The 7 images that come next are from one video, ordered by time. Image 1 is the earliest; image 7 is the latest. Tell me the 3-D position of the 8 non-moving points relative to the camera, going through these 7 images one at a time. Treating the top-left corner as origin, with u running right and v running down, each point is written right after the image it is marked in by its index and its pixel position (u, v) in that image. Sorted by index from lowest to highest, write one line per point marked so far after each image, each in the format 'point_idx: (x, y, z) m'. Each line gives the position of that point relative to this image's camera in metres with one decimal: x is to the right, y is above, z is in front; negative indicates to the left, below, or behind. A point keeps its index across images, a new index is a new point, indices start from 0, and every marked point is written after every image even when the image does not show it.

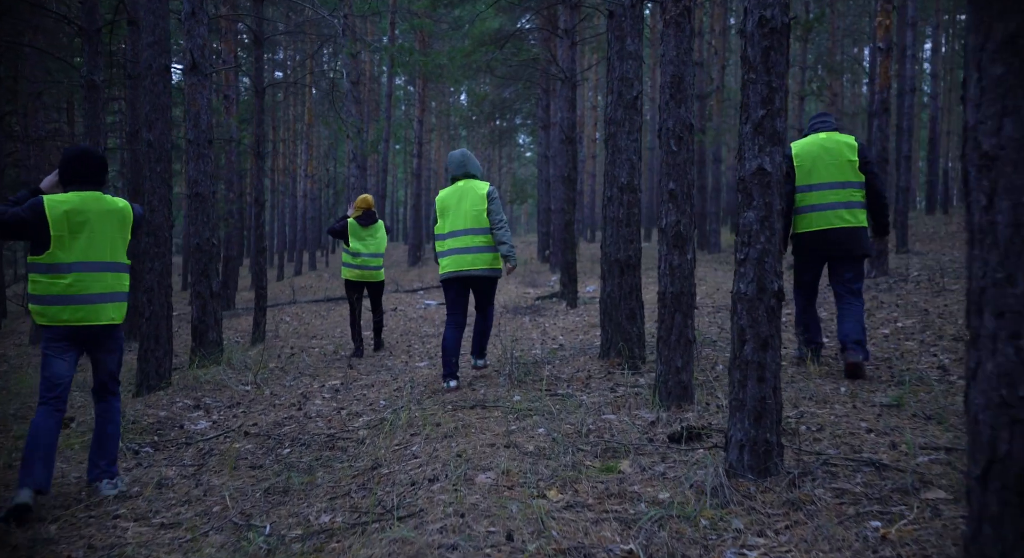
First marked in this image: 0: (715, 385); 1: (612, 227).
0: (+1.5, -0.8, +7.0) m
1: (+0.9, +0.5, +8.5) m
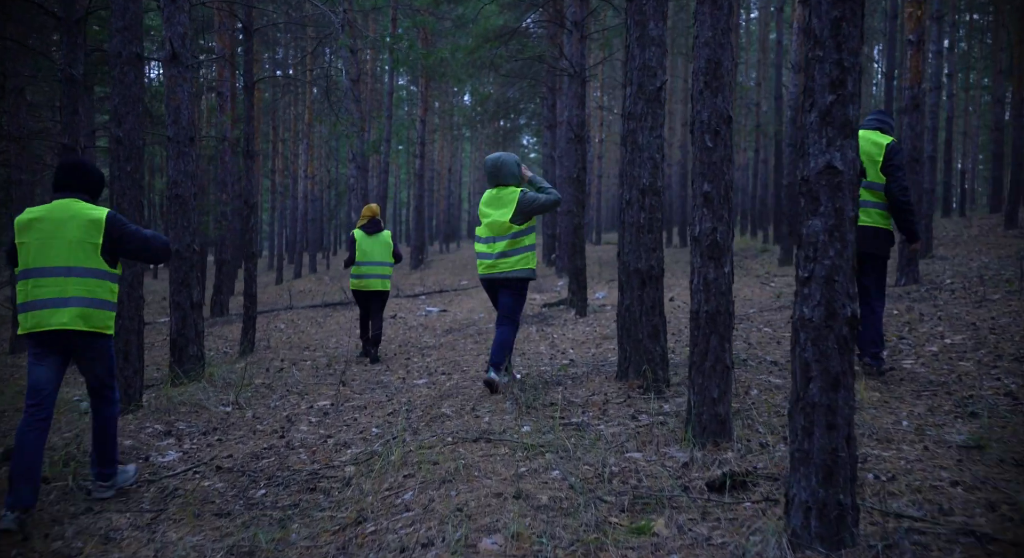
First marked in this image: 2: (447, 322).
0: (+1.6, -0.9, +6.1) m
1: (+1.0, +0.4, +7.7) m
2: (-1.1, -0.7, +16.0) m
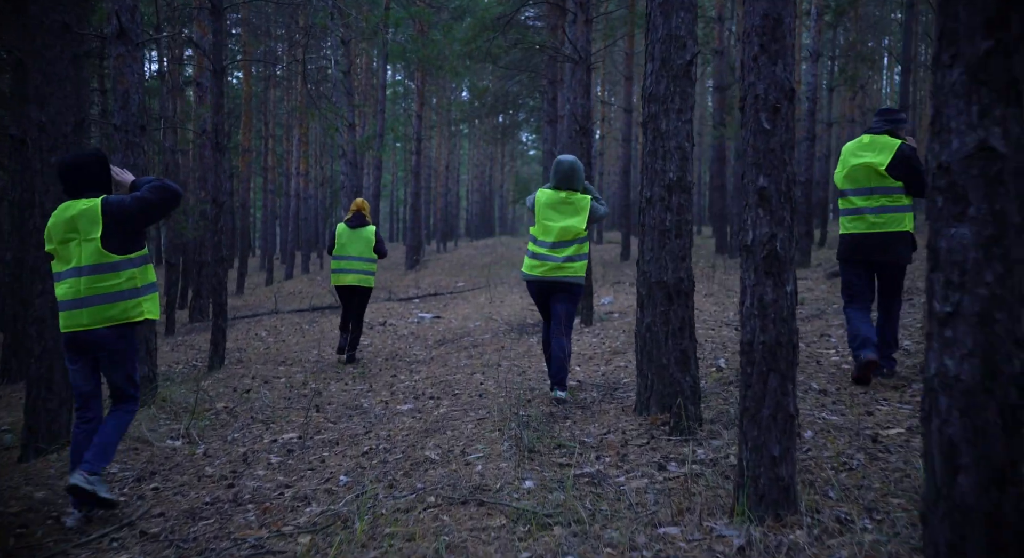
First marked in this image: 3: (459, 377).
0: (+1.6, -1.0, +4.8) m
1: (+1.0, +0.3, +6.4) m
2: (-1.1, -0.8, +14.7) m
3: (-0.6, -1.0, +9.7) m
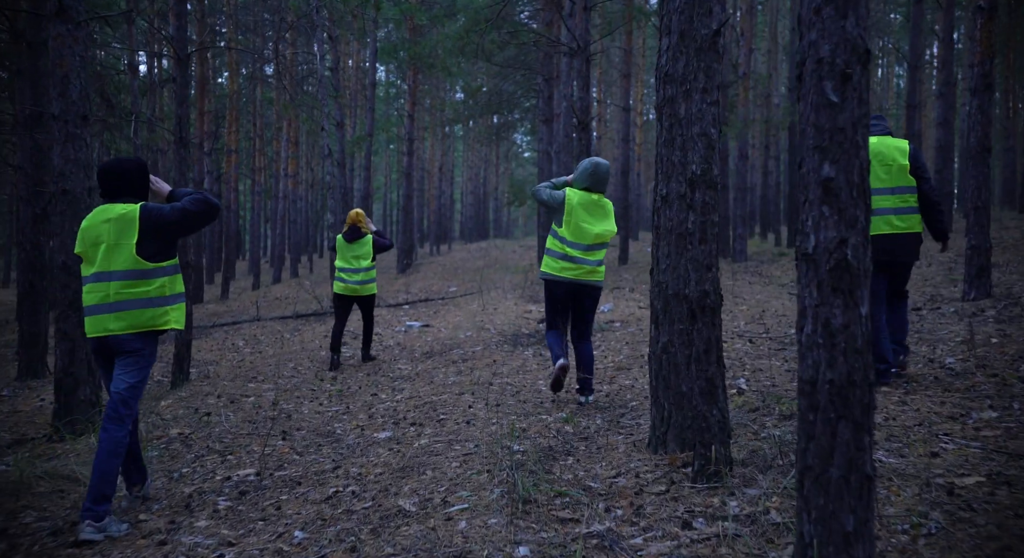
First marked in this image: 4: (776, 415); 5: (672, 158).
0: (+1.5, -1.1, +3.8) m
1: (+0.9, +0.2, +5.4) m
2: (-1.2, -0.9, +13.6) m
3: (-0.6, -1.1, +8.7) m
4: (+1.8, -0.9, +6.2) m
5: (+1.0, +0.7, +5.5) m
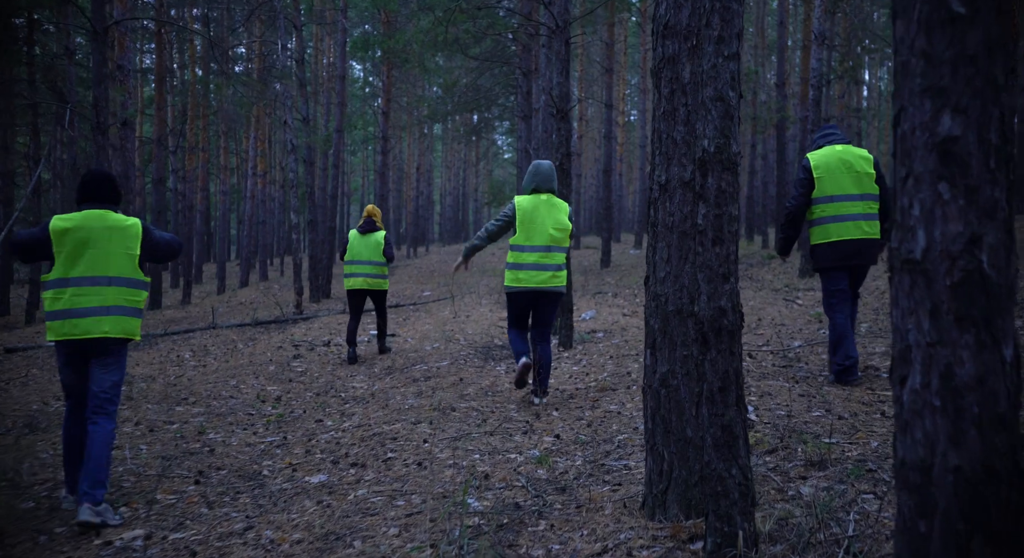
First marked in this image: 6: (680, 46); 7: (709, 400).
0: (+1.4, -1.1, +2.5) m
1: (+0.7, +0.2, +4.1) m
2: (-1.6, -1.0, +12.3) m
3: (-0.9, -1.2, +7.3) m
4: (+1.5, -1.0, +4.9) m
5: (+0.7, +0.7, +4.2) m
6: (+0.8, +1.0, +4.0) m
7: (+0.9, -0.5, +4.0) m
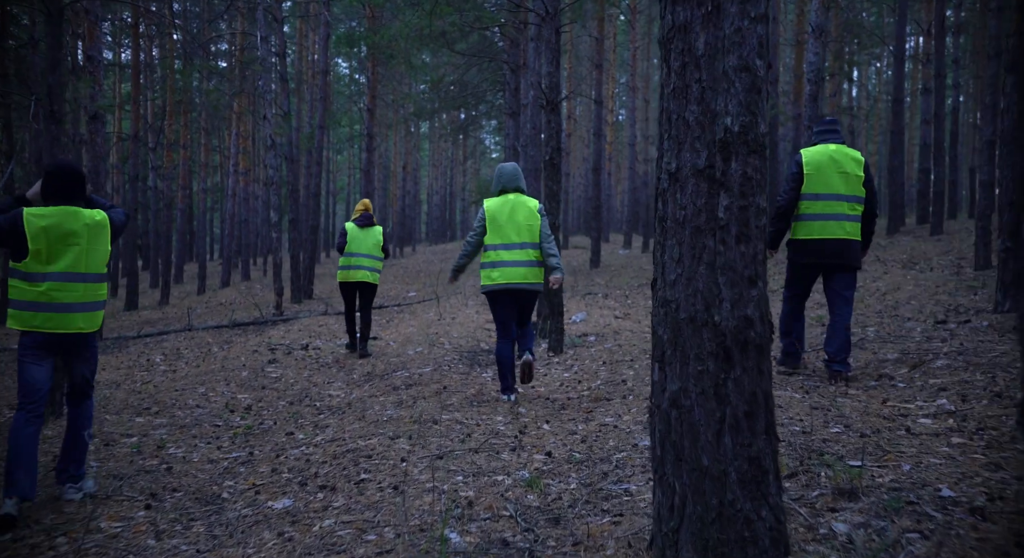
0: (+1.3, -1.1, +1.9) m
1: (+0.7, +0.1, +3.5) m
2: (-1.8, -1.0, +11.7) m
3: (-1.0, -1.2, +6.7) m
4: (+1.5, -1.0, +4.3) m
5: (+0.7, +0.6, +3.6) m
6: (+0.7, +1.0, +3.4) m
7: (+0.8, -0.5, +3.4) m
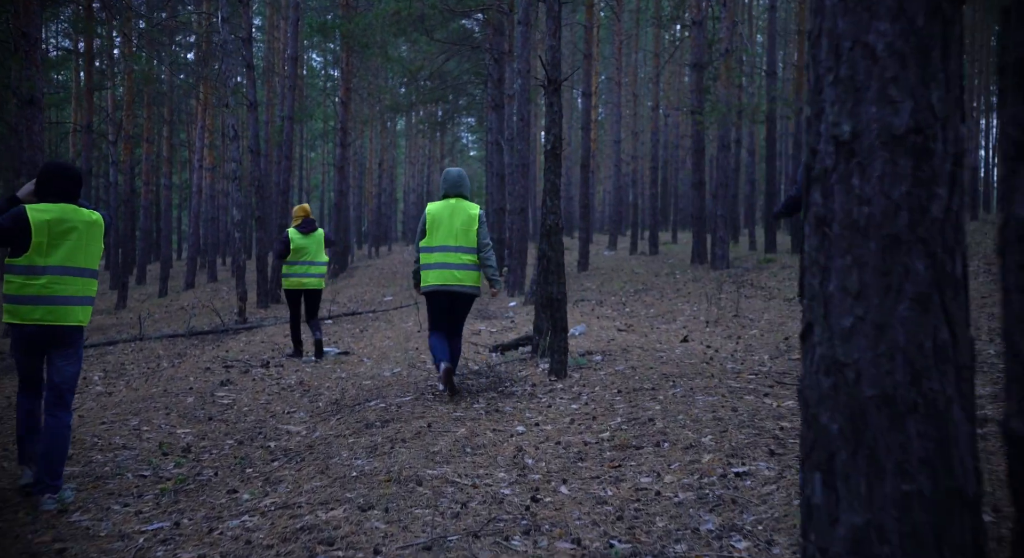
0: (+1.5, -1.3, +0.3) m
1: (+0.8, 0.0, +1.9) m
2: (-1.8, -1.1, +10.0) m
3: (-1.0, -1.3, +5.1) m
4: (+1.6, -1.1, +2.7) m
5: (+0.8, +0.5, +2.0) m
6: (+0.8, +0.9, +1.8) m
7: (+0.9, -0.6, +1.8) m
